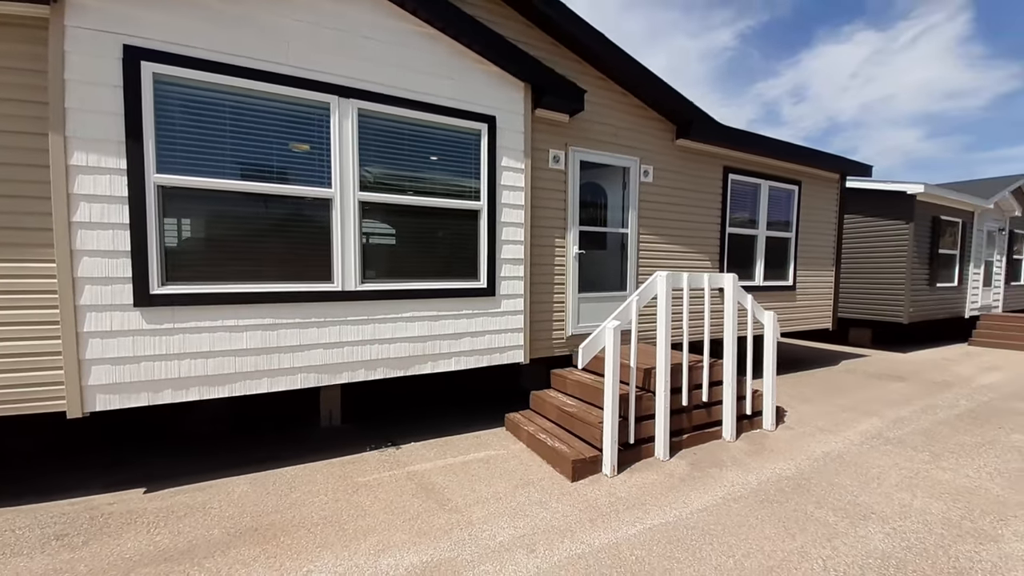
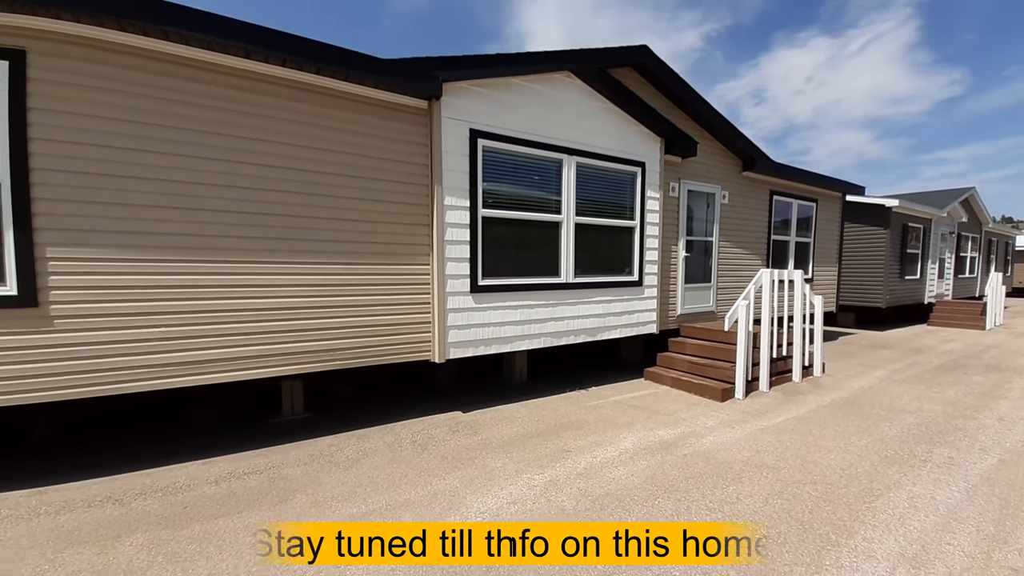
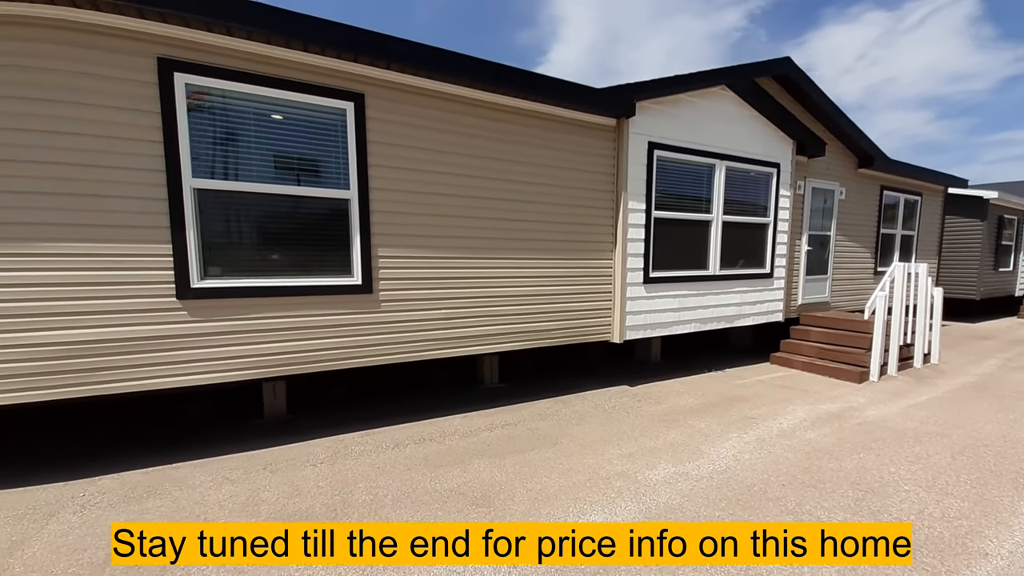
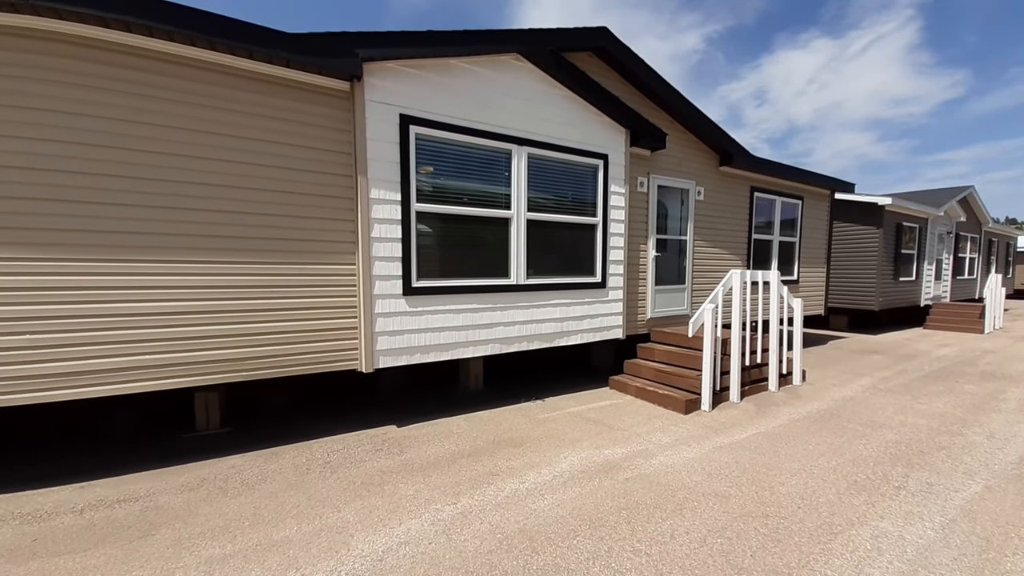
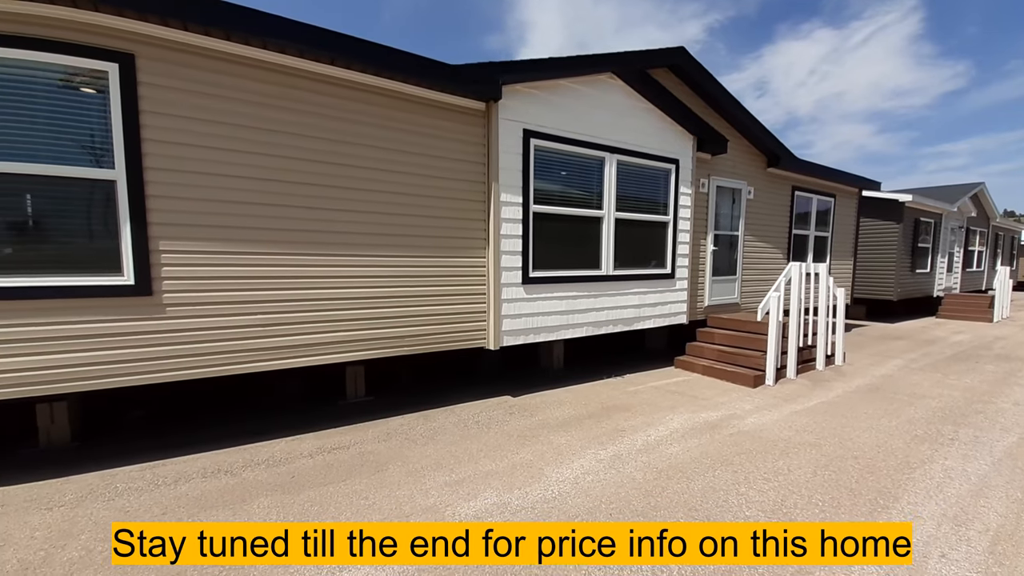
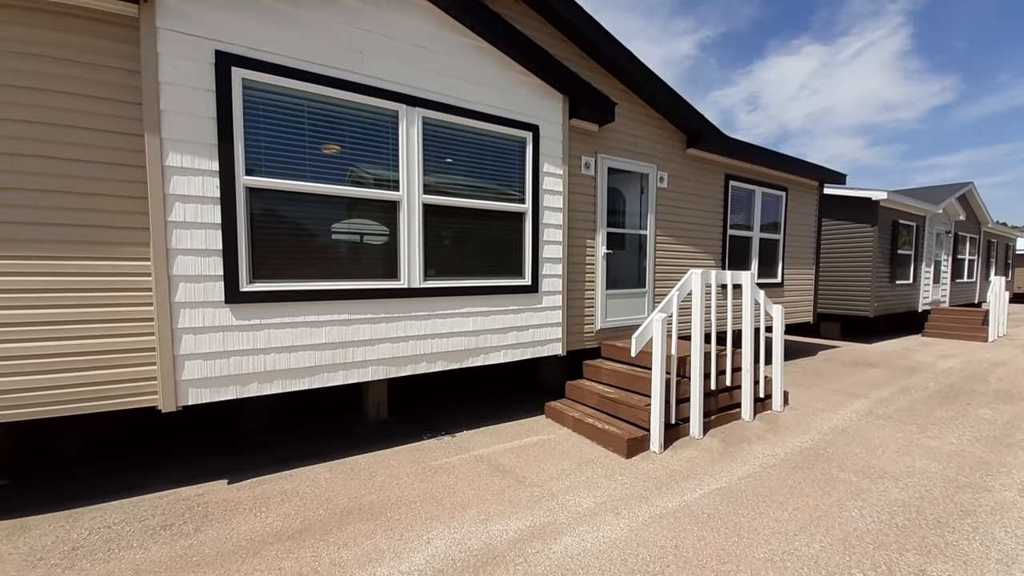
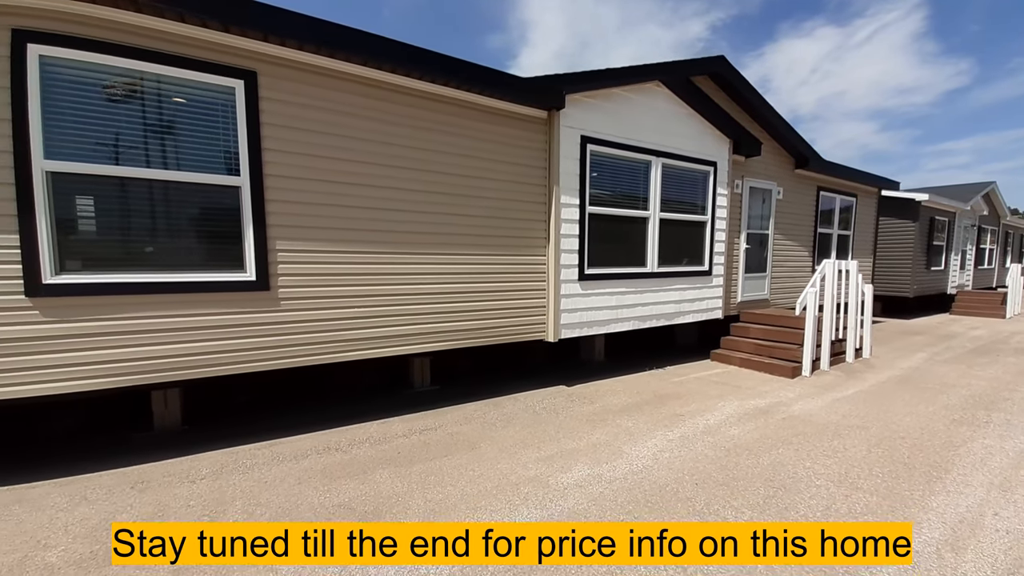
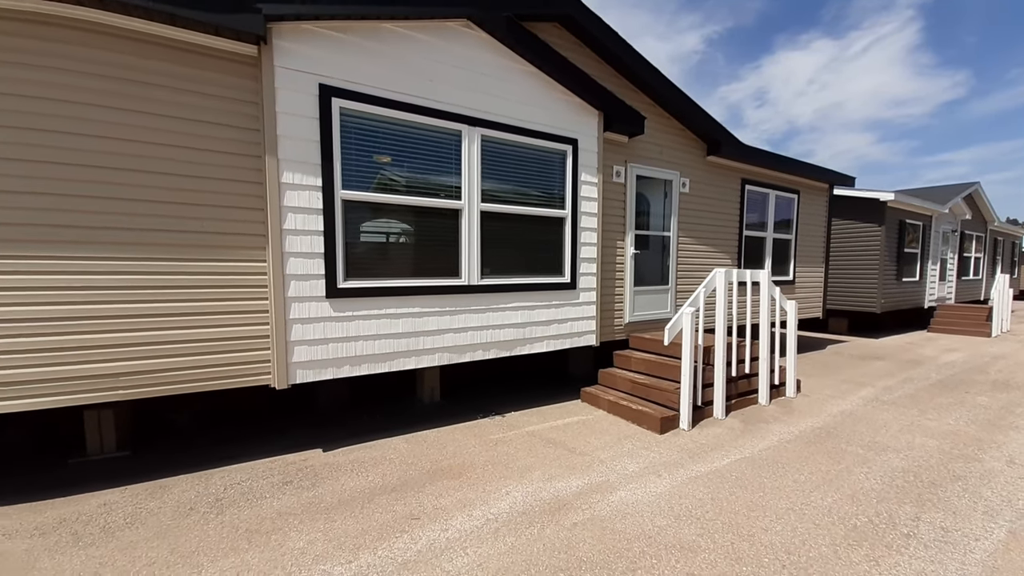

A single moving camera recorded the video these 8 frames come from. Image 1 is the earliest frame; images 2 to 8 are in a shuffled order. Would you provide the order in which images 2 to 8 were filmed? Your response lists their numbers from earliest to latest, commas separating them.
6, 8, 4, 2, 5, 7, 3
